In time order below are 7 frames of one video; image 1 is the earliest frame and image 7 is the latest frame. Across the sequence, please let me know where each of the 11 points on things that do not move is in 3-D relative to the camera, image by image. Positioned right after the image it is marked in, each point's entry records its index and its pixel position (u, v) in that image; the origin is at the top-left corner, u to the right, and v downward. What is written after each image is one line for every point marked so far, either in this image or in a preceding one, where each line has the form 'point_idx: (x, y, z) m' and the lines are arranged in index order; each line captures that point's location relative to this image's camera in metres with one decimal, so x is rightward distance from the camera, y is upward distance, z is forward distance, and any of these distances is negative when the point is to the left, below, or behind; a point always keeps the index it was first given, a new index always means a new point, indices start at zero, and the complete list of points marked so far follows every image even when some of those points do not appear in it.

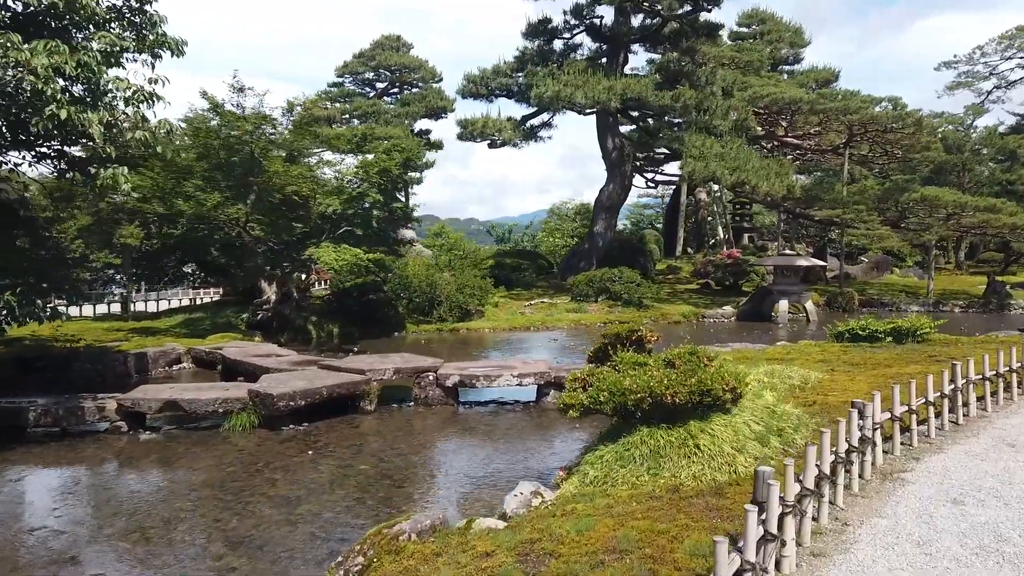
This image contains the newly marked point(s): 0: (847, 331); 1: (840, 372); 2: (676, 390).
0: (+6.1, -0.8, +13.0) m
1: (+4.3, -1.1, +9.3) m
2: (+1.2, -0.8, +5.3) m
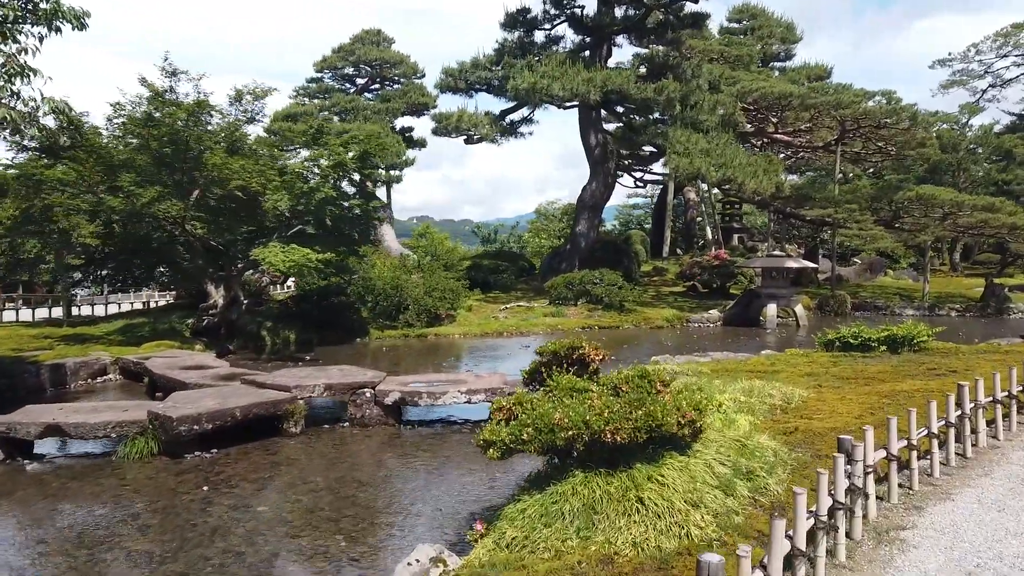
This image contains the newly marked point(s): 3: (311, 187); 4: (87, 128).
0: (+5.4, -0.9, +12.0) m
1: (+3.7, -1.2, +8.3) m
2: (+0.6, -0.8, +4.3) m
3: (-3.8, +1.9, +13.4) m
4: (-7.6, +2.9, +12.8) m
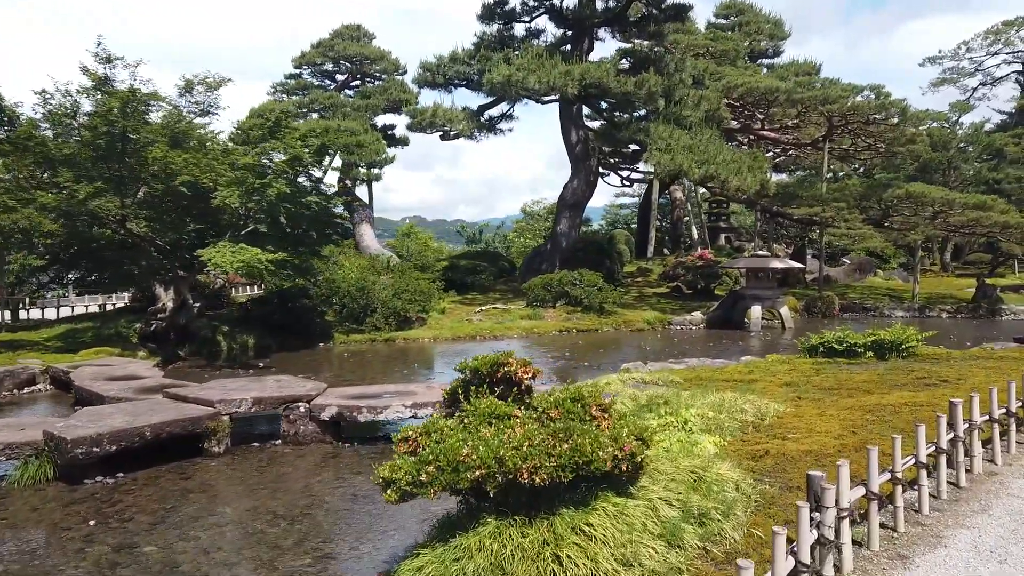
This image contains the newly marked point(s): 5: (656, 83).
0: (+4.8, -0.9, +11.2) m
1: (+3.1, -1.2, +7.5) m
2: (+0.1, -0.8, +3.5) m
3: (-4.4, +1.9, +12.6) m
4: (-8.2, +2.8, +12.0) m
5: (+3.9, +5.6, +19.7) m
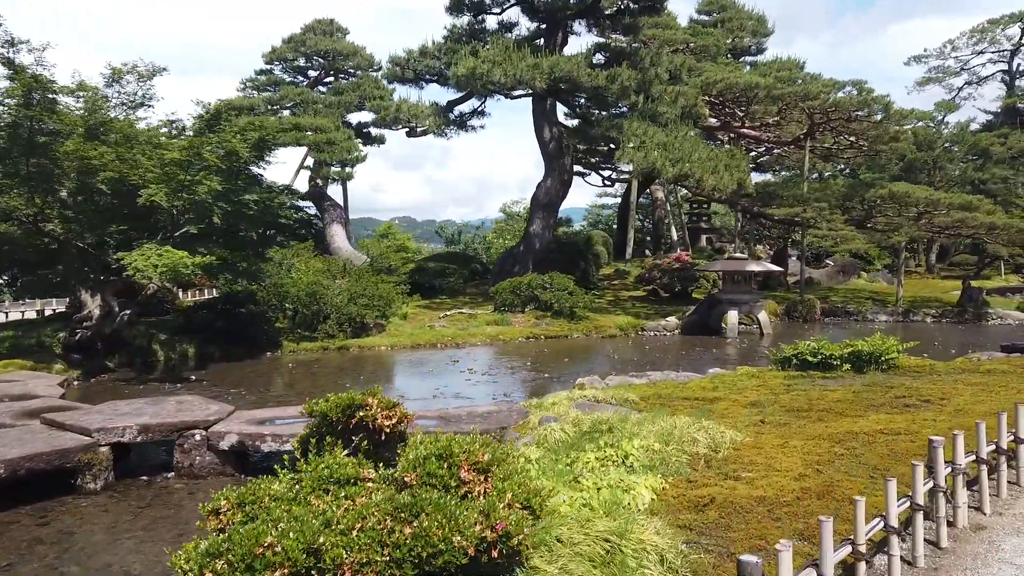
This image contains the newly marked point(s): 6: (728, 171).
0: (+4.1, -1.0, +10.4) m
1: (+2.4, -1.3, +6.6) m
2: (-0.5, -1.0, +2.6) m
3: (-5.2, +1.8, +11.6) m
4: (-9.0, +2.7, +10.9) m
5: (+3.1, +5.5, +18.8) m
6: (+5.8, +3.1, +19.1) m
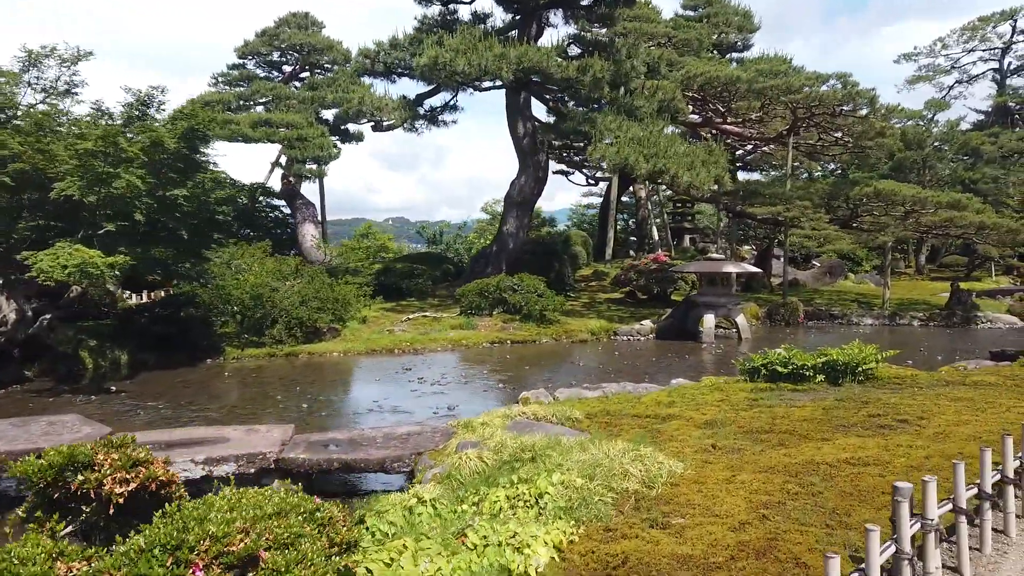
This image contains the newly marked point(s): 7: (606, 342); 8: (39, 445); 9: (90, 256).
0: (+3.3, -1.0, +9.5) m
1: (+1.7, -1.3, +5.7) m
2: (-1.2, -1.0, +1.6) m
3: (-5.9, +1.7, +10.6) m
4: (-9.8, +2.7, +9.9) m
5: (+2.2, +5.5, +17.9) m
6: (+5.0, +3.1, +18.3) m
7: (+2.2, -1.3, +16.9) m
8: (-3.9, -1.3, +5.9) m
9: (-5.9, +0.4, +10.1) m
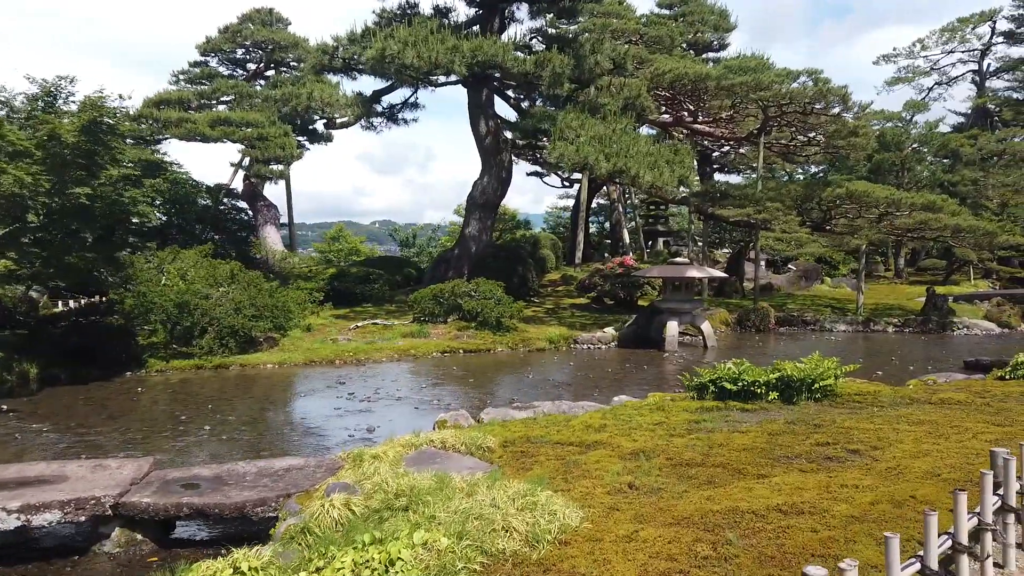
0: (+2.4, -1.1, +8.6) m
1: (+0.8, -1.4, +4.9) m
2: (-2.0, -1.1, +0.7) m
3: (-6.9, +1.6, +9.6) m
4: (-10.7, +2.6, +8.9) m
5: (+1.2, +5.3, +17.0) m
6: (+3.9, +3.0, +17.4) m
7: (+1.2, -1.4, +16.0) m
8: (-4.7, -1.4, +4.9) m
9: (-6.8, +0.3, +9.1) m
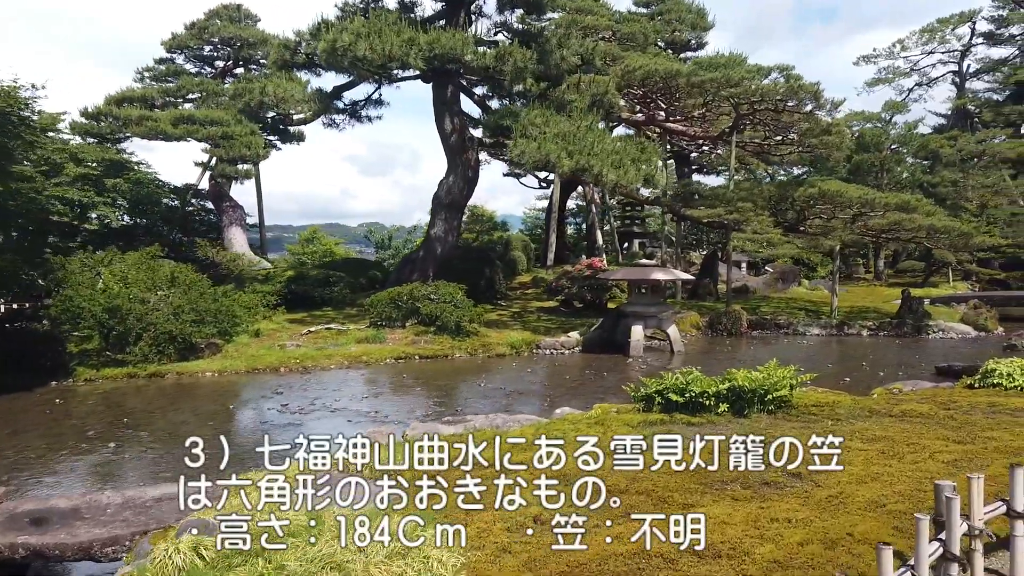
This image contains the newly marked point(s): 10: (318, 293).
0: (+1.7, -1.2, +8.0) m
1: (+0.1, -1.5, +4.2) m
2: (-2.6, -1.1, 0.0) m
3: (-7.6, +1.6, +8.9) m
4: (-11.5, +2.5, +8.1) m
5: (+0.3, +5.3, +16.4) m
6: (+3.0, +2.9, +16.9) m
7: (+0.3, -1.5, +15.4) m
8: (-5.4, -1.4, +4.2) m
9: (-7.6, +0.2, +8.3) m
10: (-5.2, -0.1, +19.3) m
